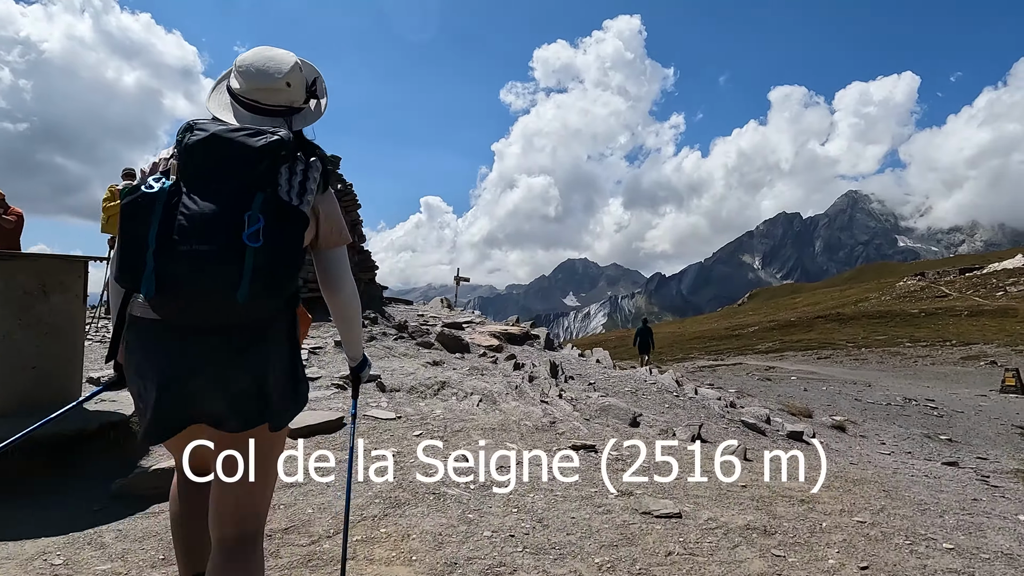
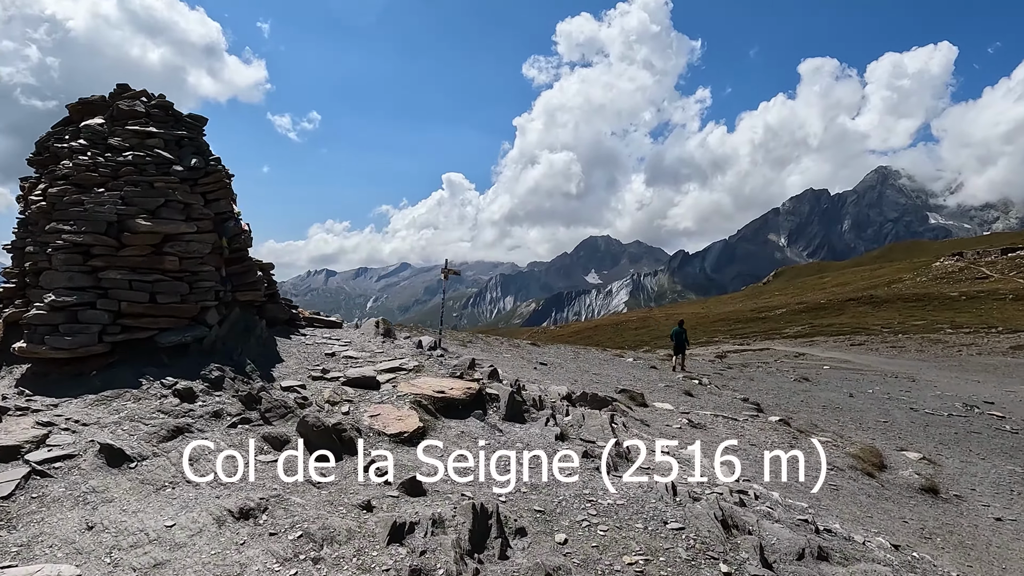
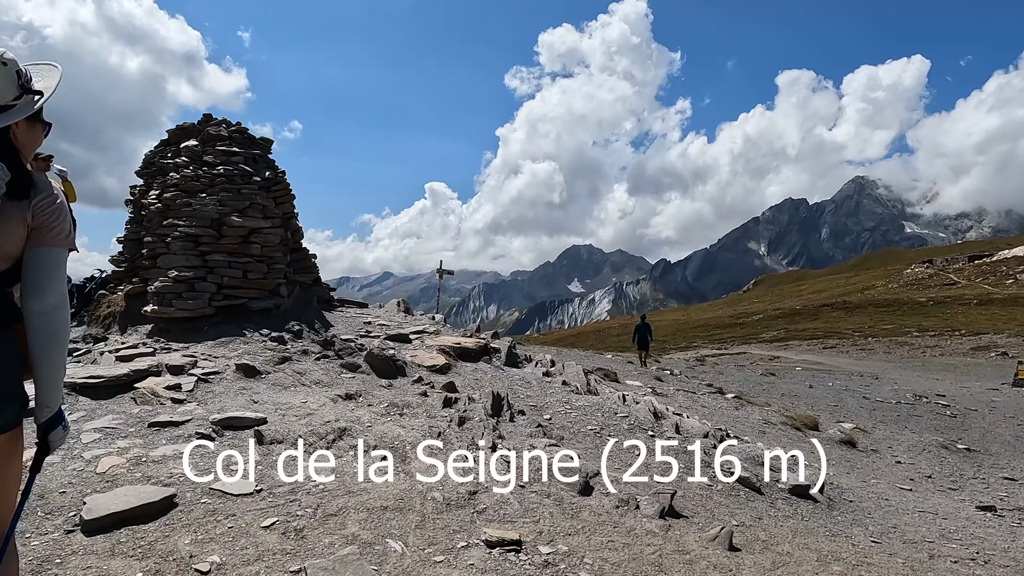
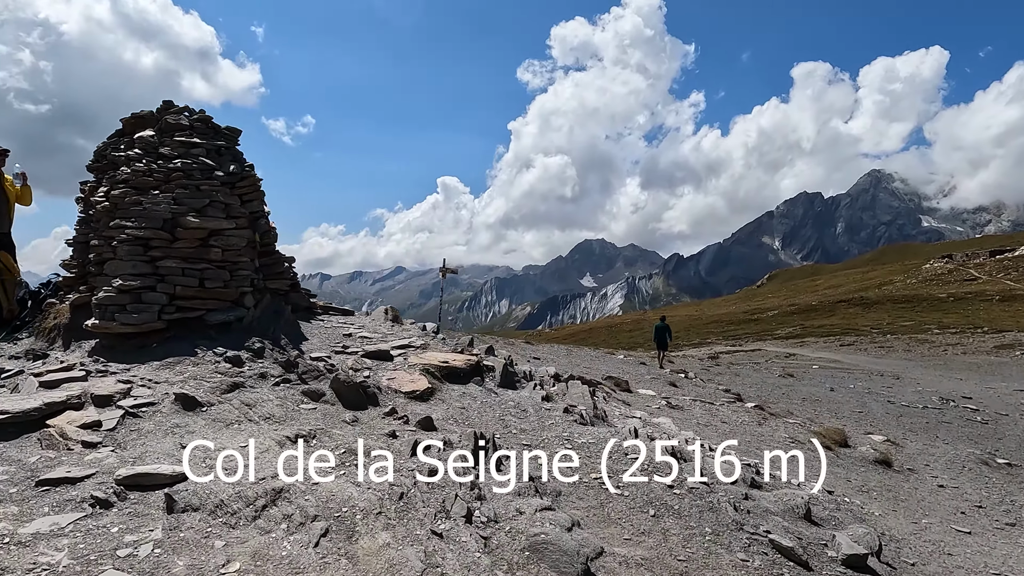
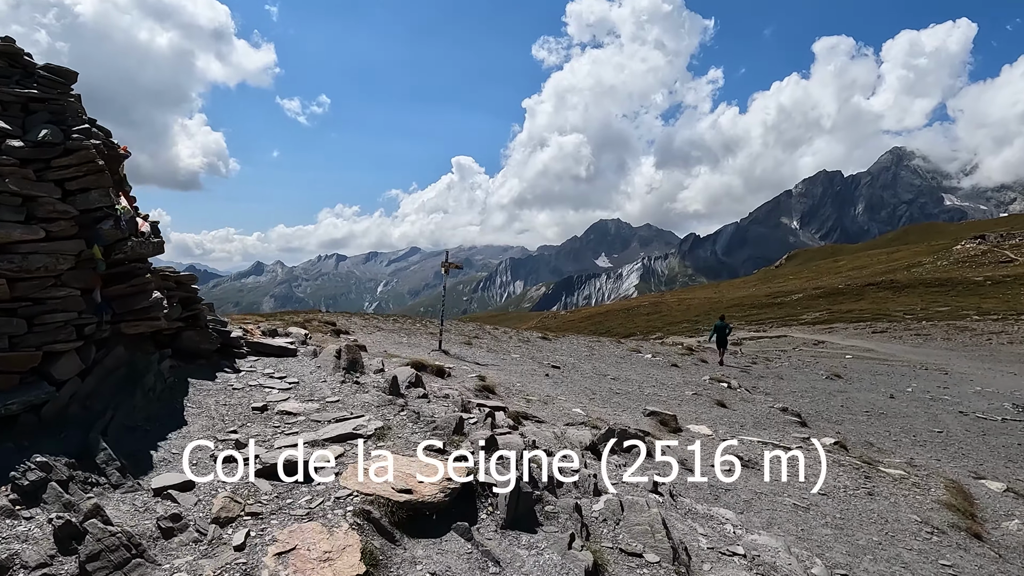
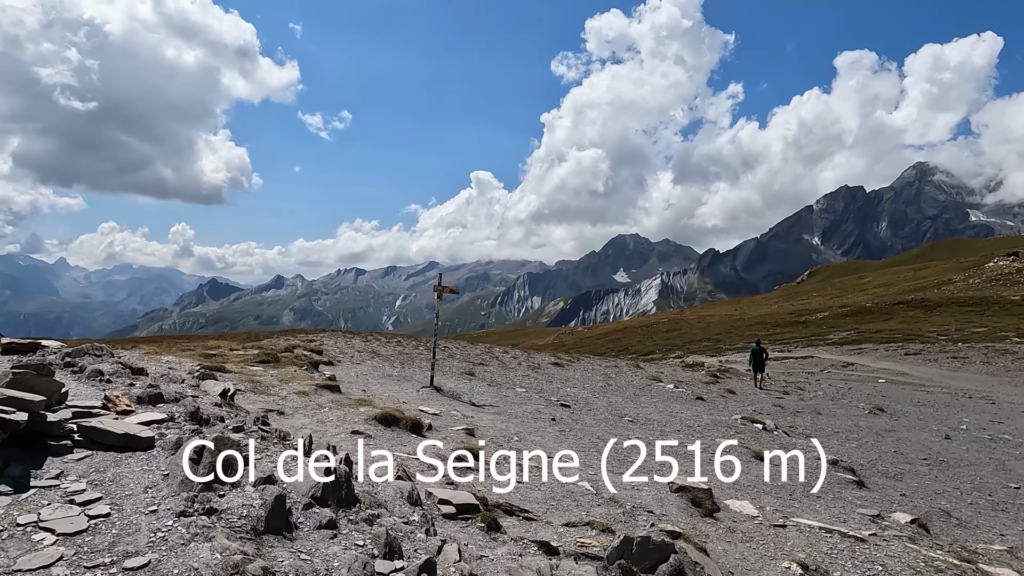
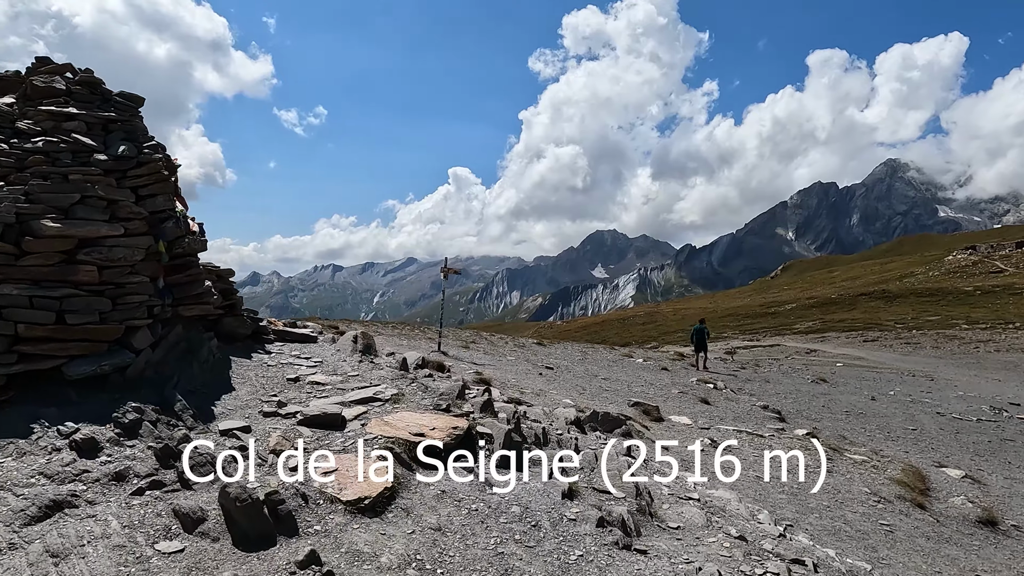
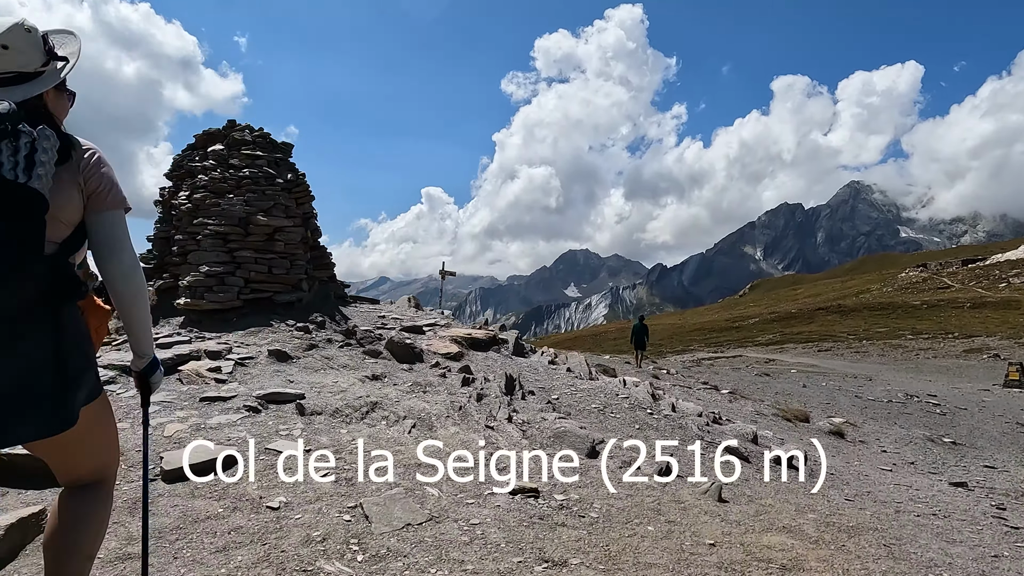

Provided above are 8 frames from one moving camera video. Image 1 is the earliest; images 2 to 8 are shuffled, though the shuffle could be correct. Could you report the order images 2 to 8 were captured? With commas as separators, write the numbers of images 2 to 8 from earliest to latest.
8, 3, 4, 2, 7, 5, 6
